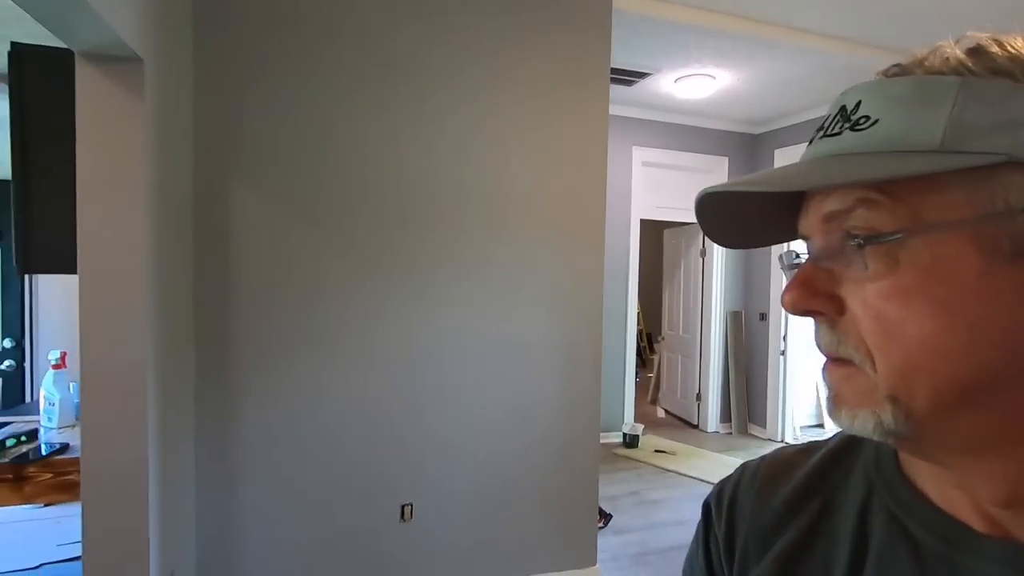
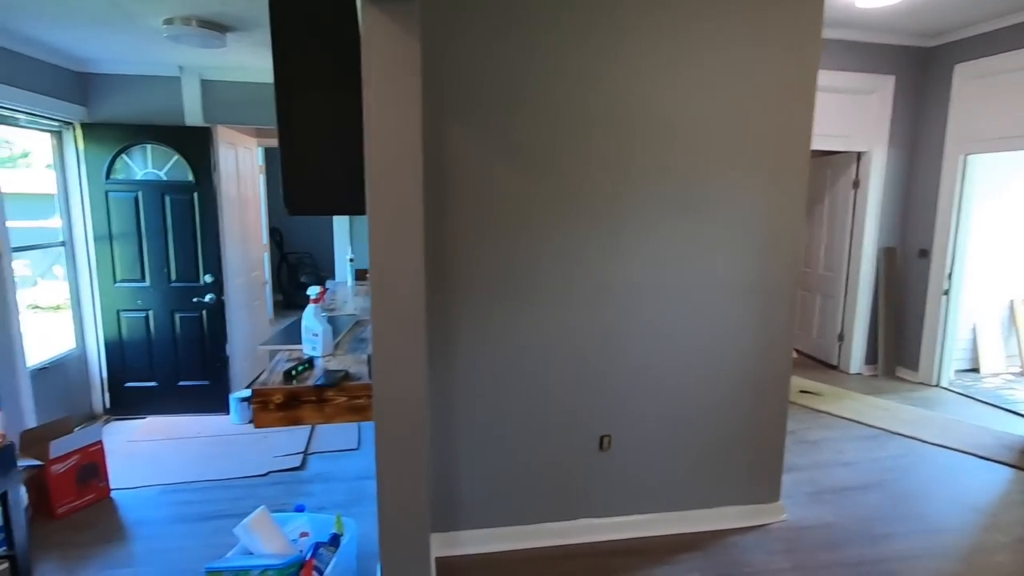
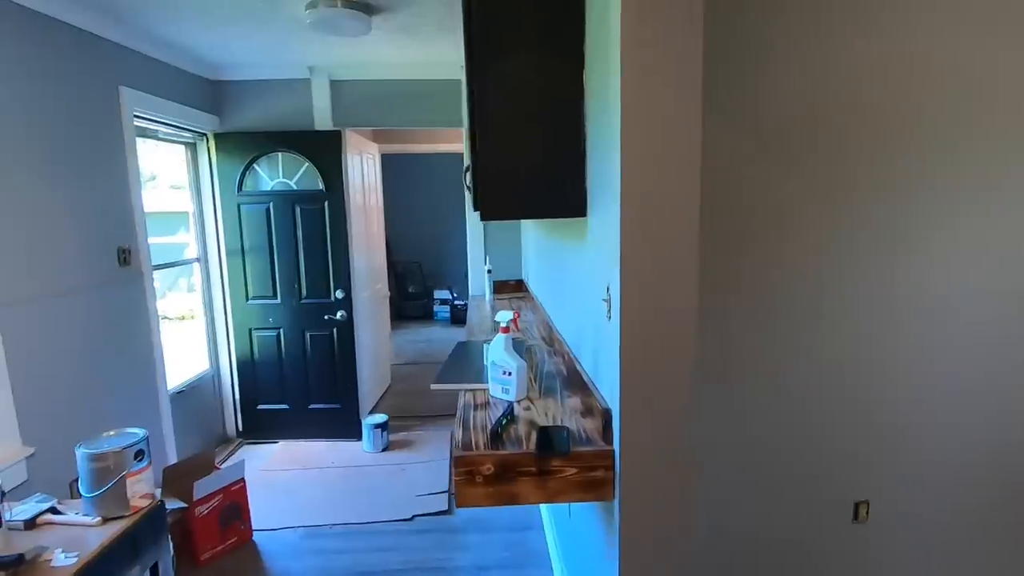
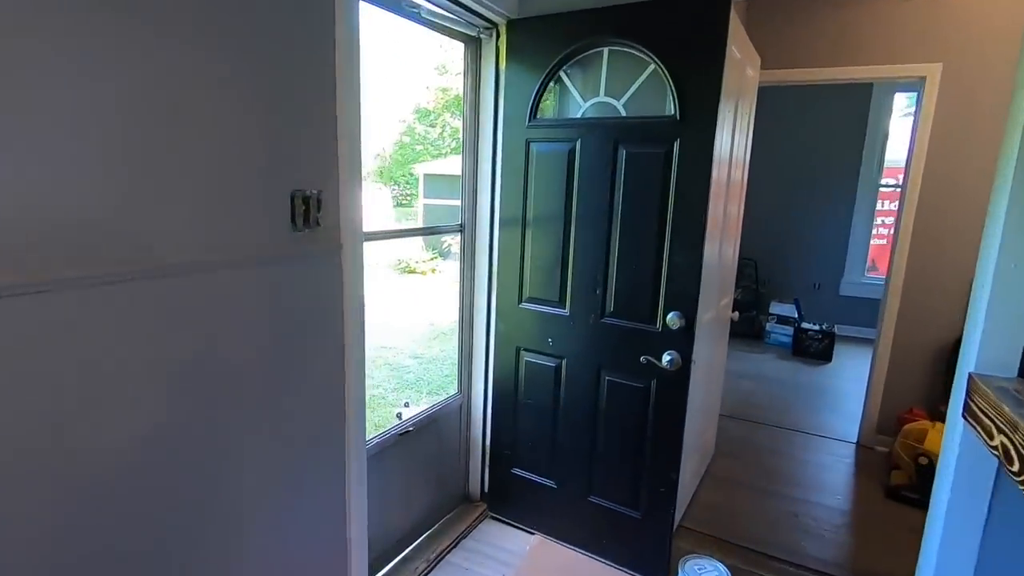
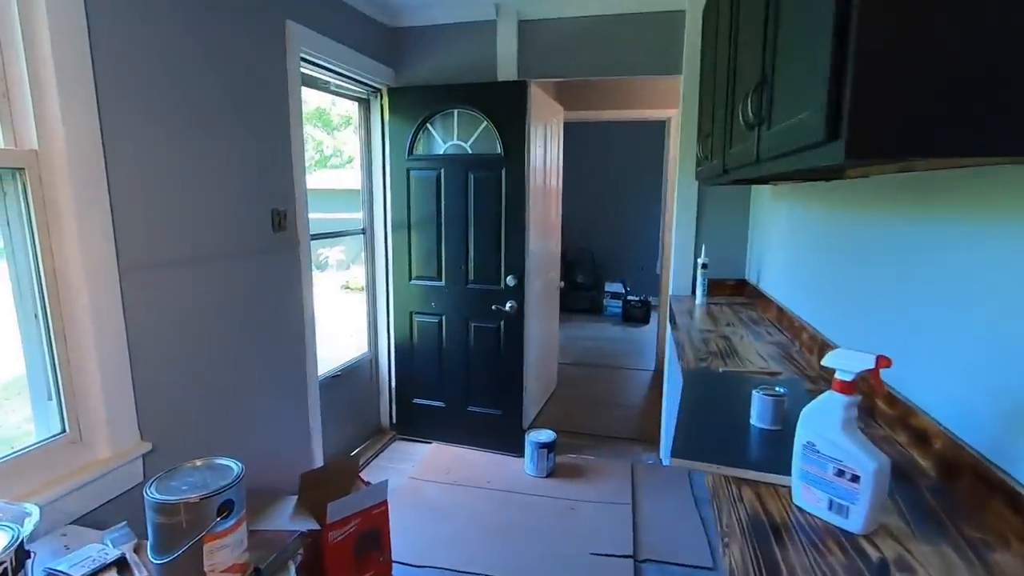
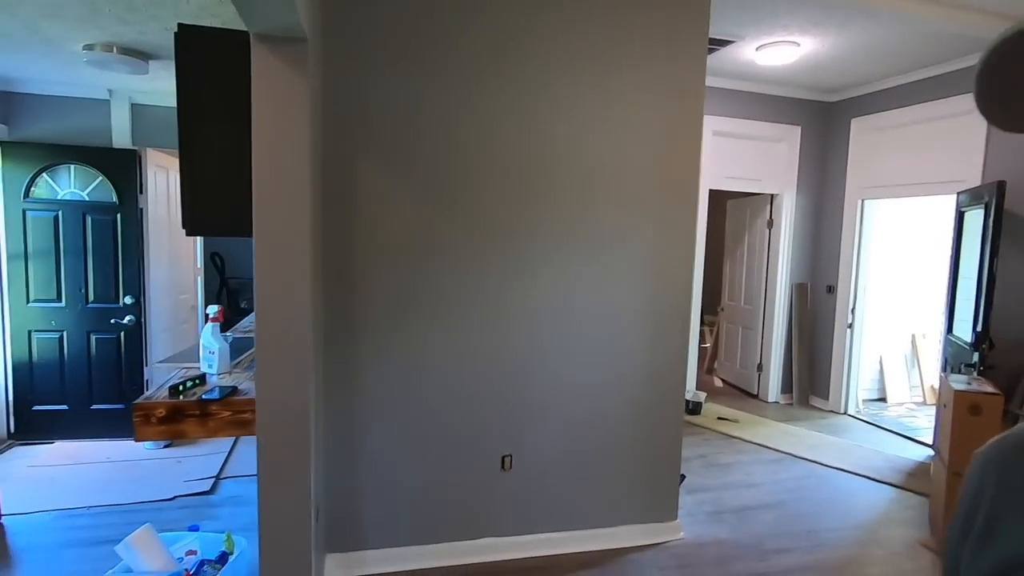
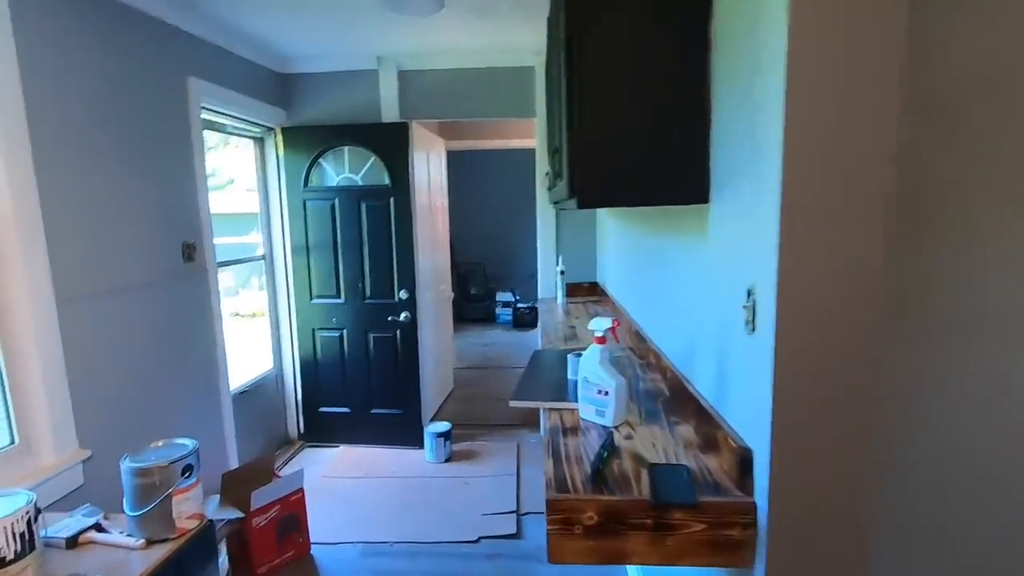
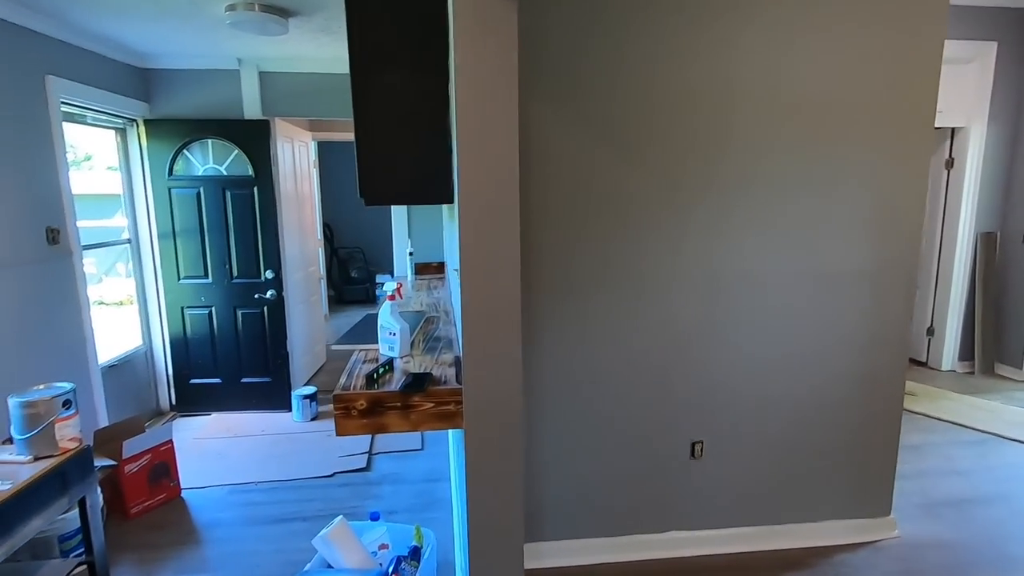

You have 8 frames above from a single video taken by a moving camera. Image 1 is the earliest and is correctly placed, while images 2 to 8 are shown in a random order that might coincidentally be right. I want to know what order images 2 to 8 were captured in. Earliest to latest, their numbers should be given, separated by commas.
6, 2, 8, 3, 7, 5, 4
